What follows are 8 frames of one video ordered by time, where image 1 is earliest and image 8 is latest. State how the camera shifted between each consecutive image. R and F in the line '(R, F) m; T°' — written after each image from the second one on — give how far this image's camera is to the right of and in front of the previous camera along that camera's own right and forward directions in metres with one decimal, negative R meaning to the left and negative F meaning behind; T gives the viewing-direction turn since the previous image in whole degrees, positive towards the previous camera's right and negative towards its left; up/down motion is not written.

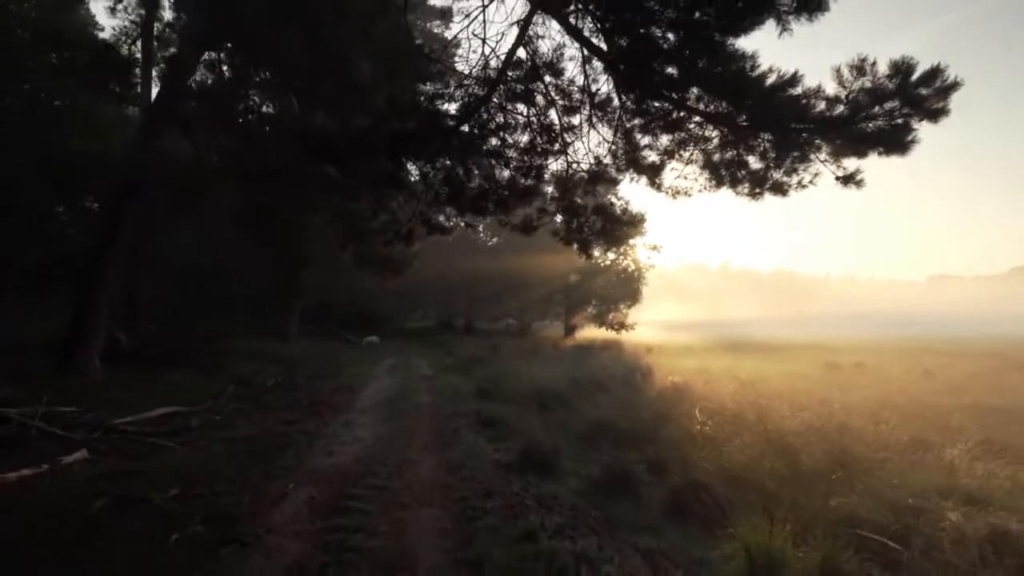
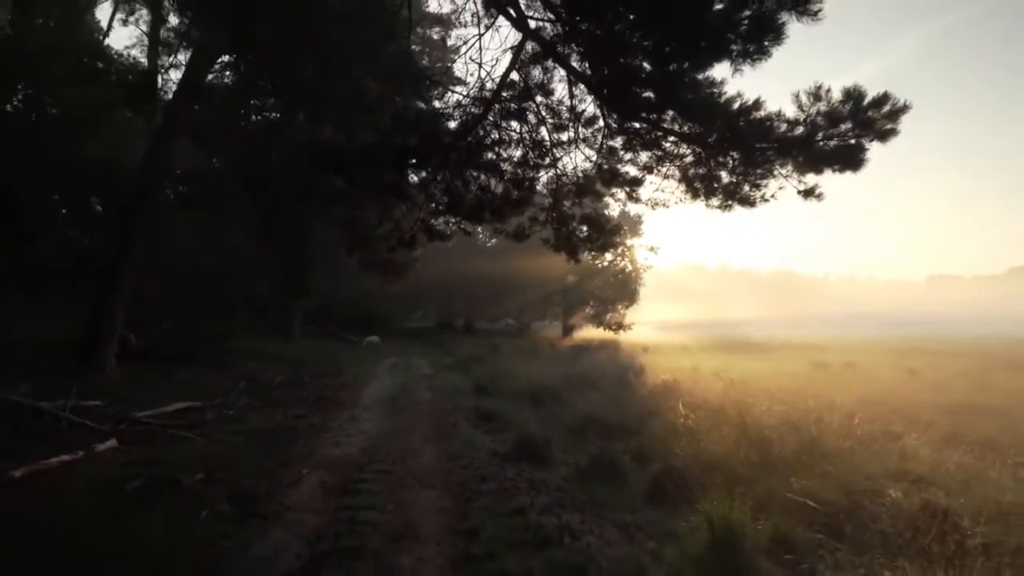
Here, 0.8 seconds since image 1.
(+0.1, -0.8) m; 0°
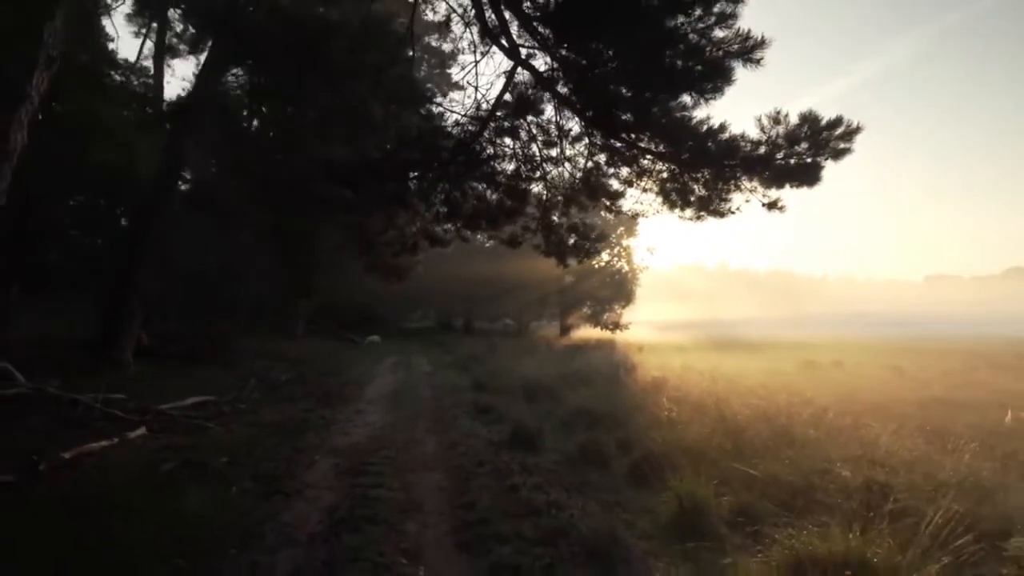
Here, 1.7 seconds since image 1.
(+0.1, -0.9) m; 0°
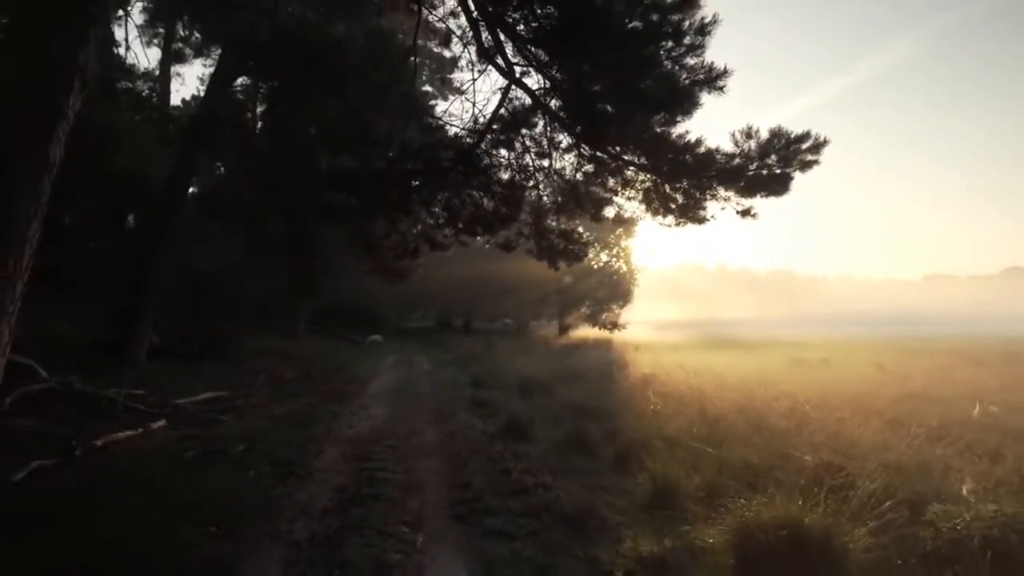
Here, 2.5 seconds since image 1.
(+0.1, -0.8) m; 0°
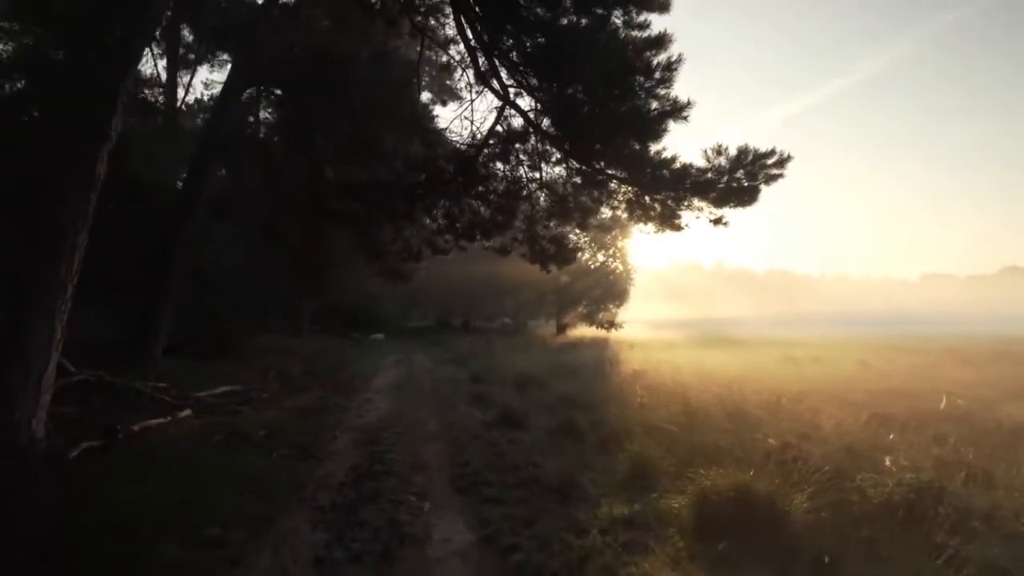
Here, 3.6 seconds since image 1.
(+0.1, -1.1) m; 0°
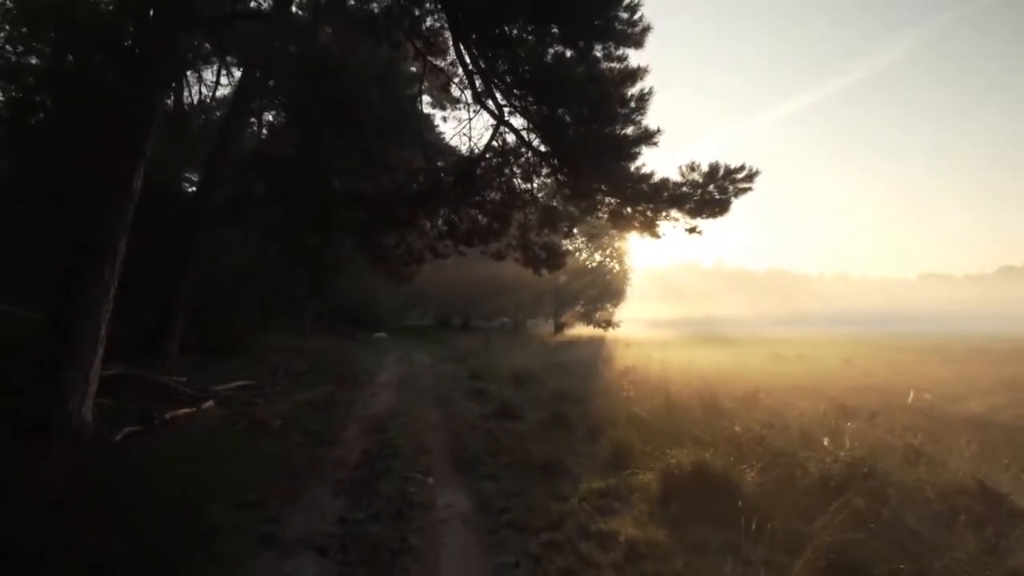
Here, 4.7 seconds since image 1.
(+0.1, -1.2) m; 0°
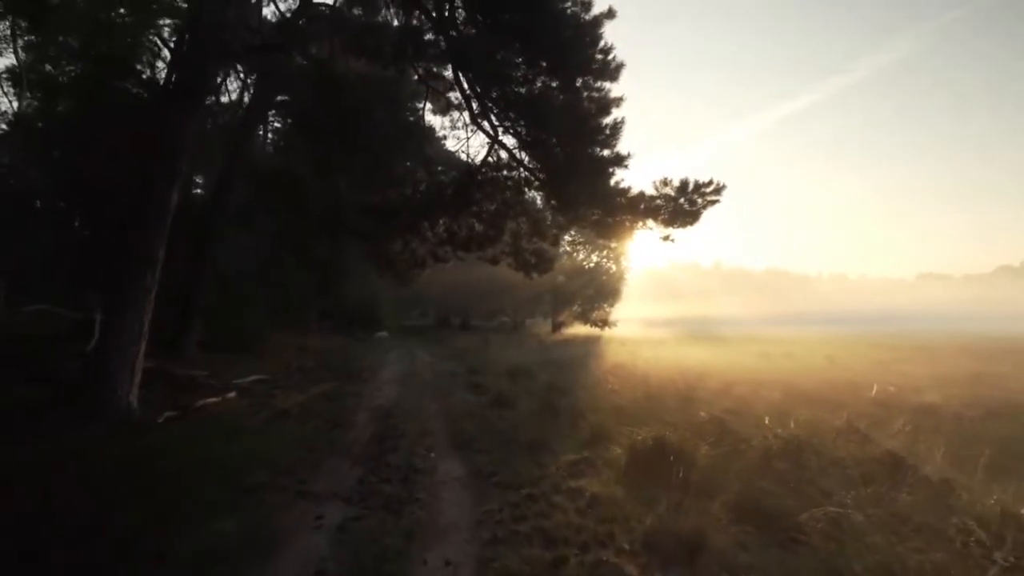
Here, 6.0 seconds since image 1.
(+0.1, -1.5) m; 0°
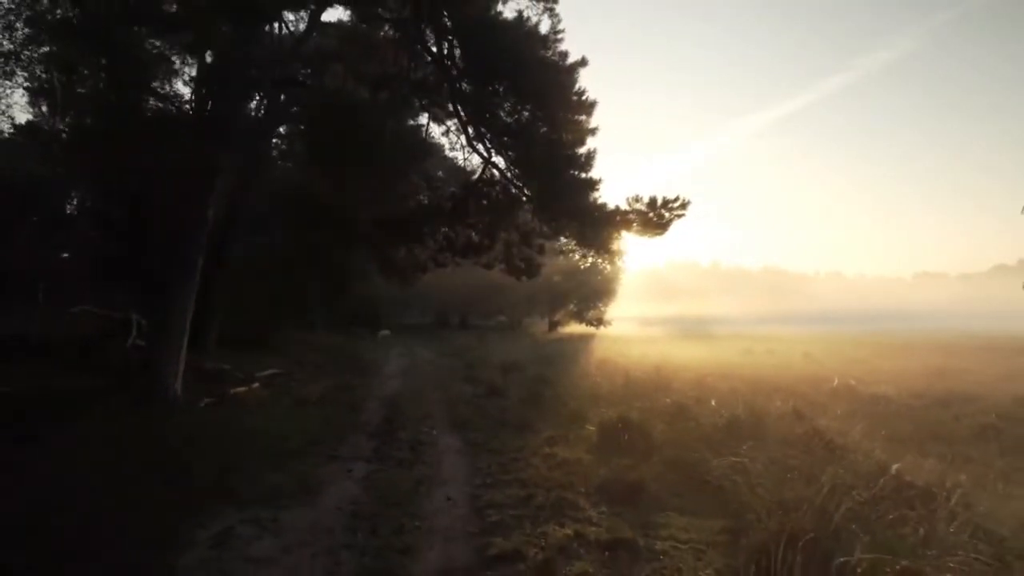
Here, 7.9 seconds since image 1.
(+0.2, -1.9) m; 0°
